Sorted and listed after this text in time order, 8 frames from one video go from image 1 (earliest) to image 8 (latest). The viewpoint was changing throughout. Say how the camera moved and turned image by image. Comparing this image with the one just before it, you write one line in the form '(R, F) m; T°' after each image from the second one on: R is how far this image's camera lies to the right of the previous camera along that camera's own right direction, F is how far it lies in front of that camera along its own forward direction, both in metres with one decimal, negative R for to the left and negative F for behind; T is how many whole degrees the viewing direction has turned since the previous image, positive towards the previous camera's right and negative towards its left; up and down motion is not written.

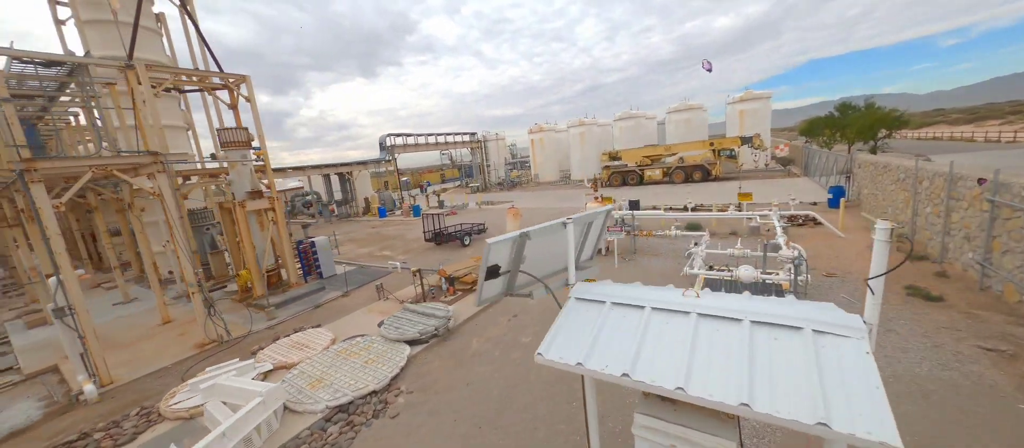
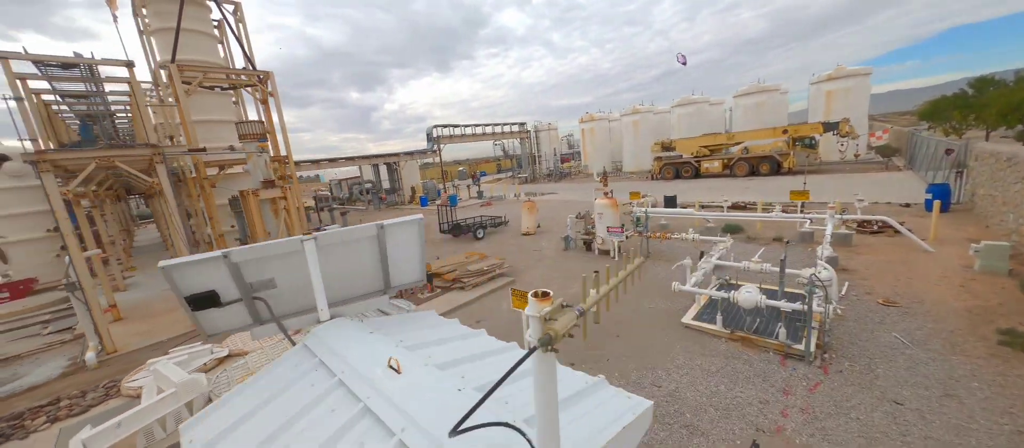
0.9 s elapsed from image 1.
(+2.0, +1.0) m; -10°
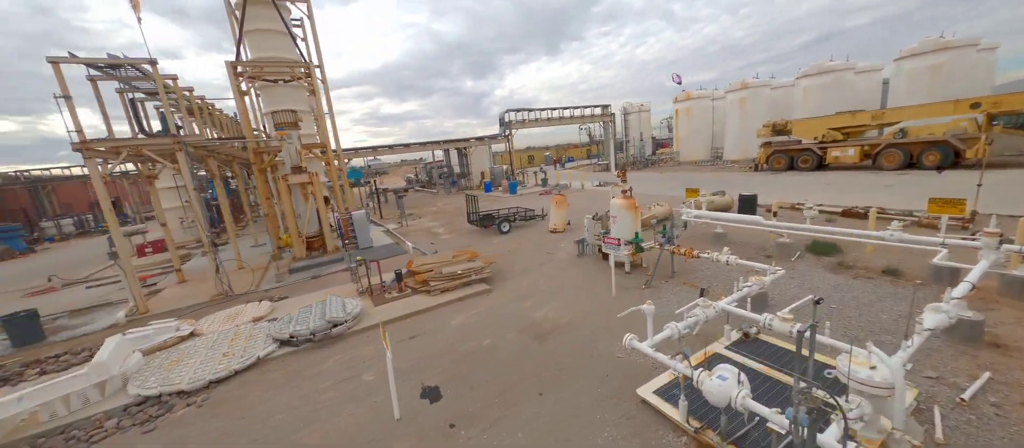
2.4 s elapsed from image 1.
(+2.7, +1.9) m; -16°
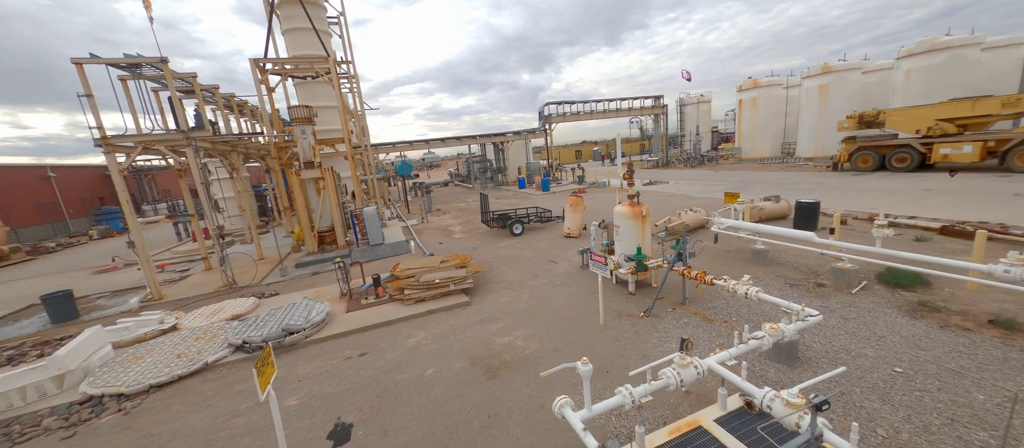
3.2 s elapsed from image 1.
(+1.4, +1.1) m; -9°
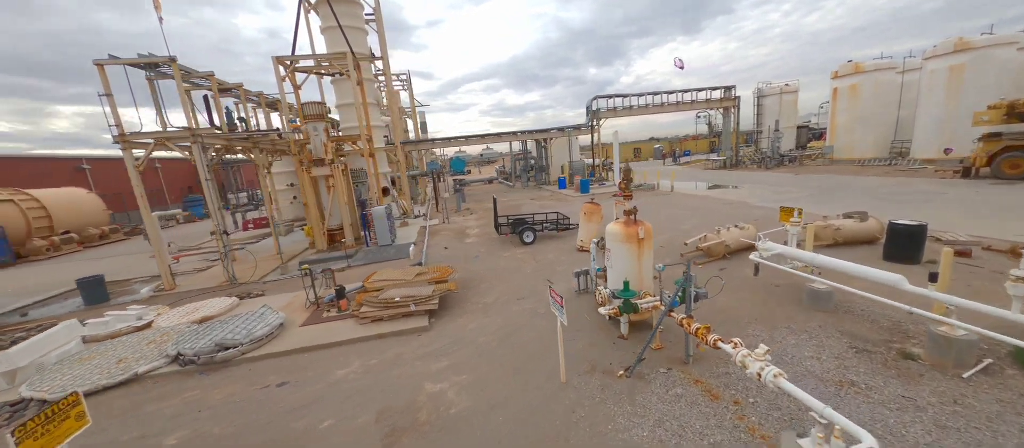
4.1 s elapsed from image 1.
(+1.6, +1.4) m; -10°
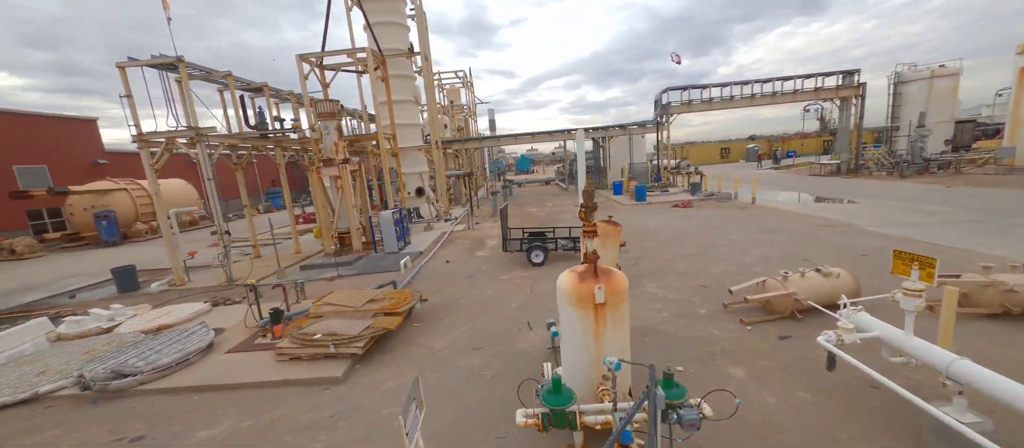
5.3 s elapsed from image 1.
(+1.9, +2.0) m; -12°
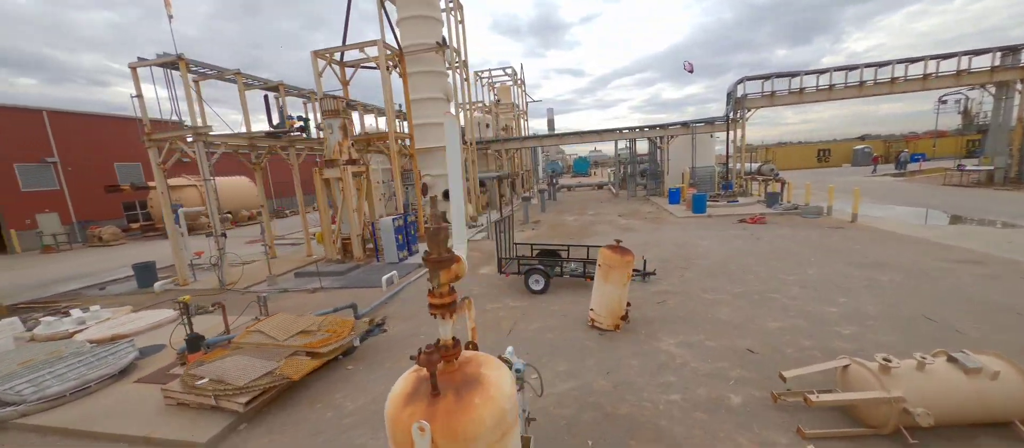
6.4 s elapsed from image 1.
(+1.6, +1.8) m; -10°
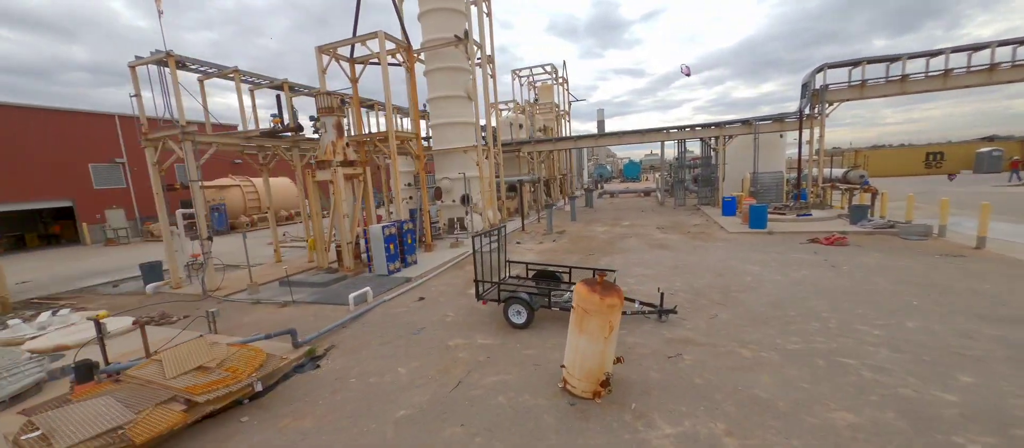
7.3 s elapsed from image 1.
(+1.4, +1.6) m; -8°
